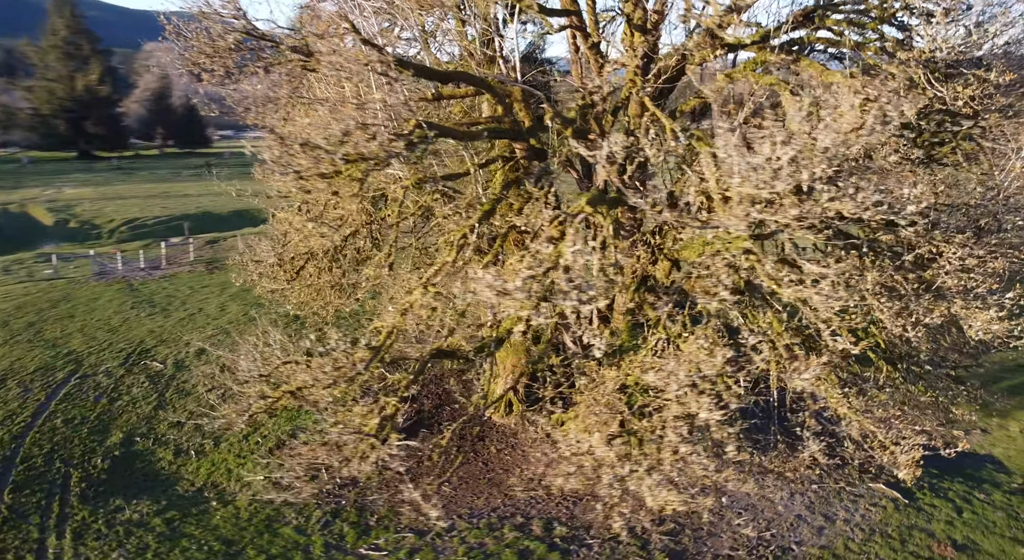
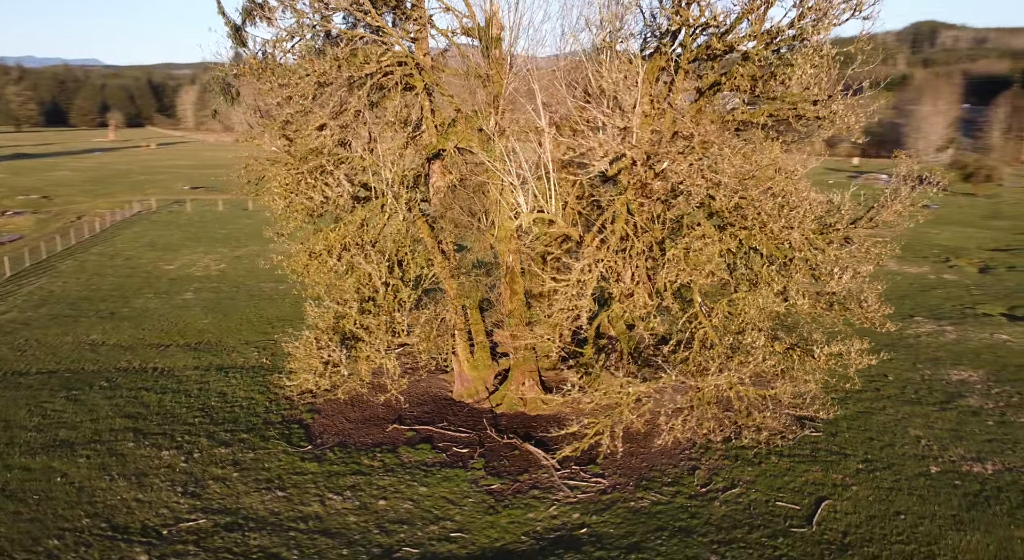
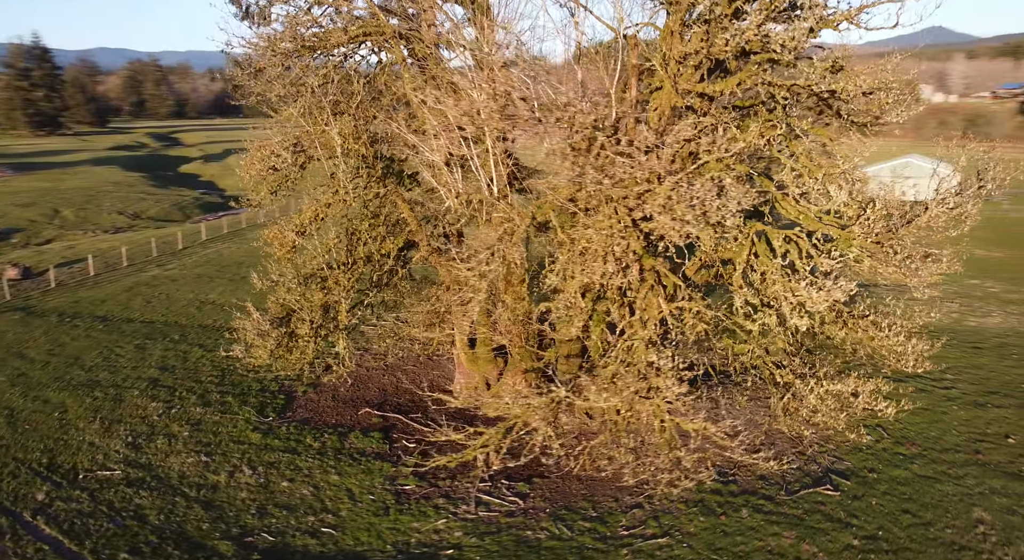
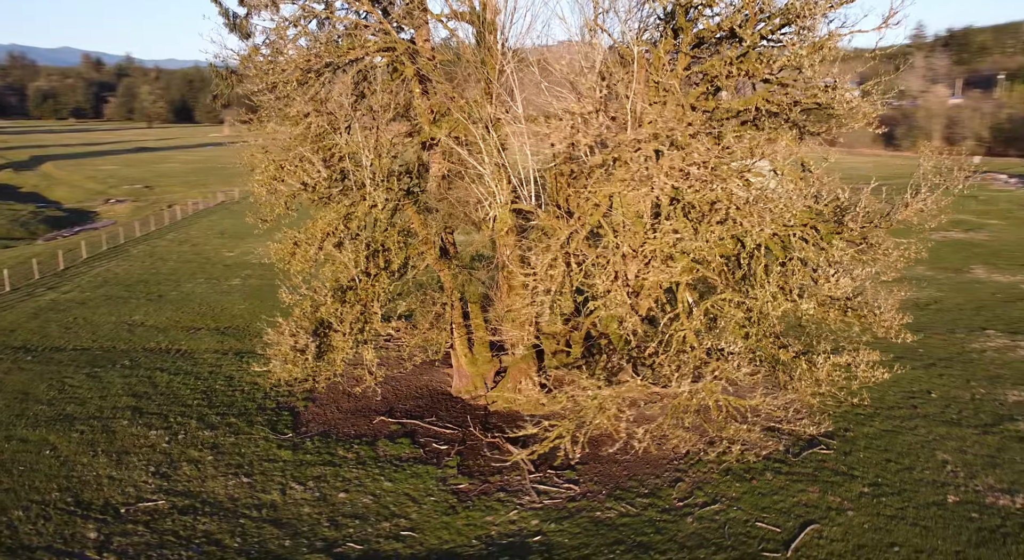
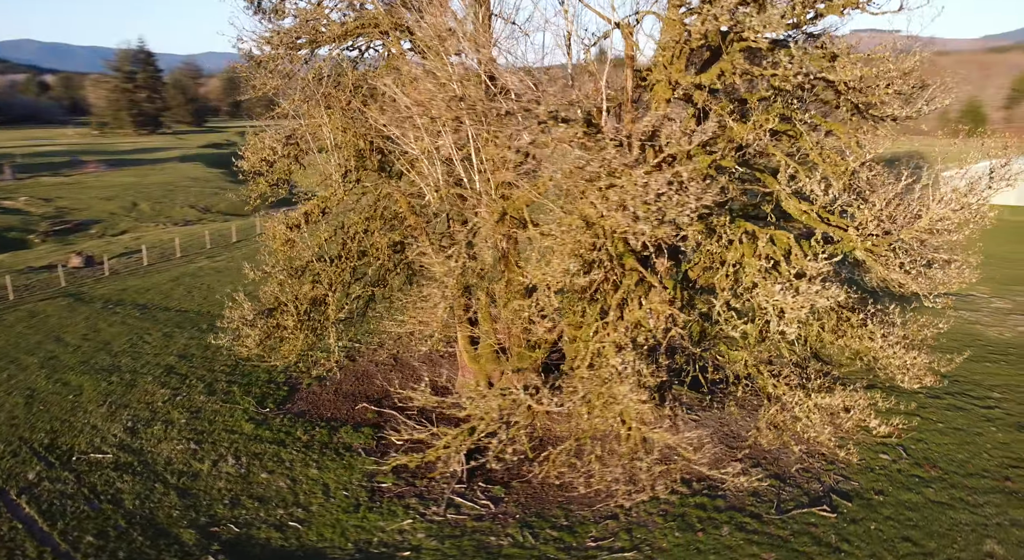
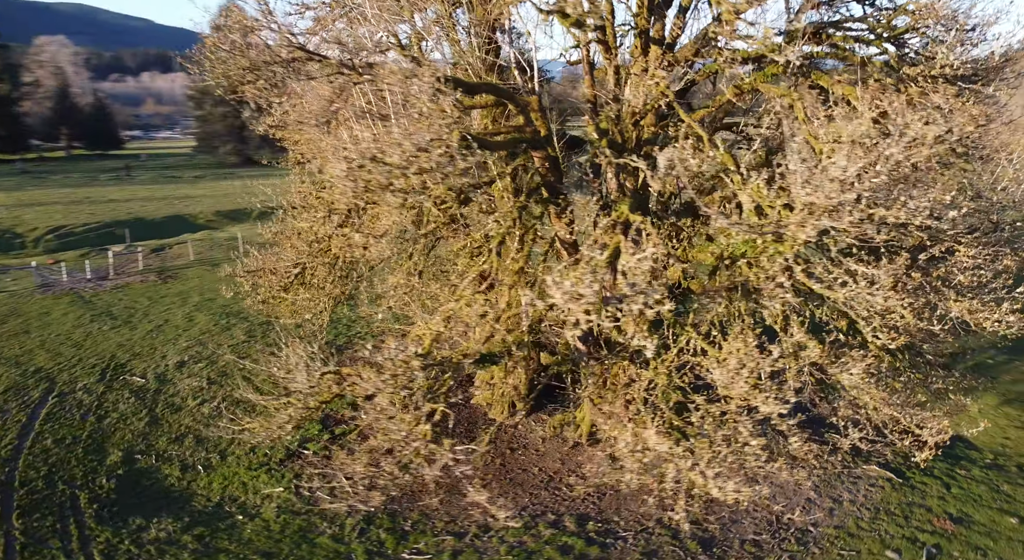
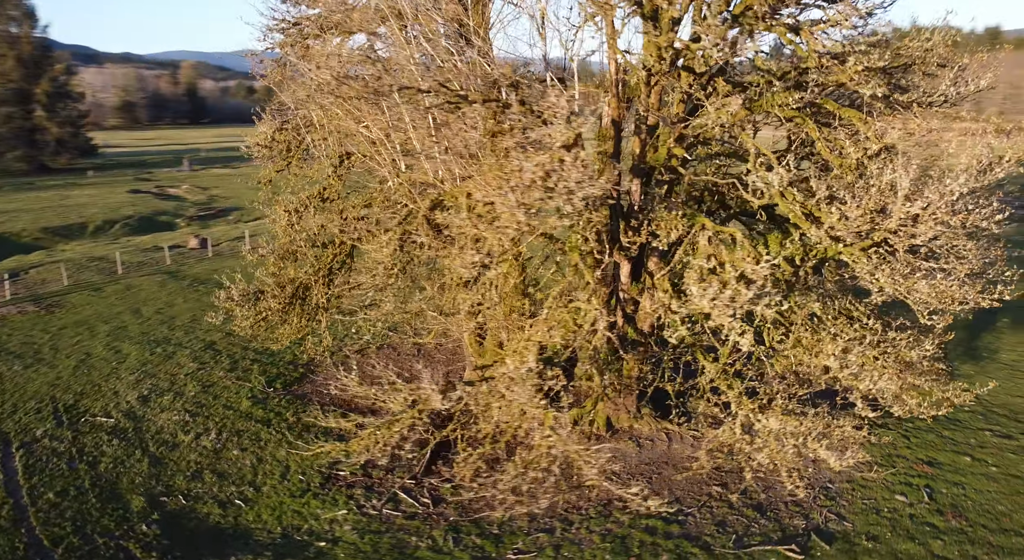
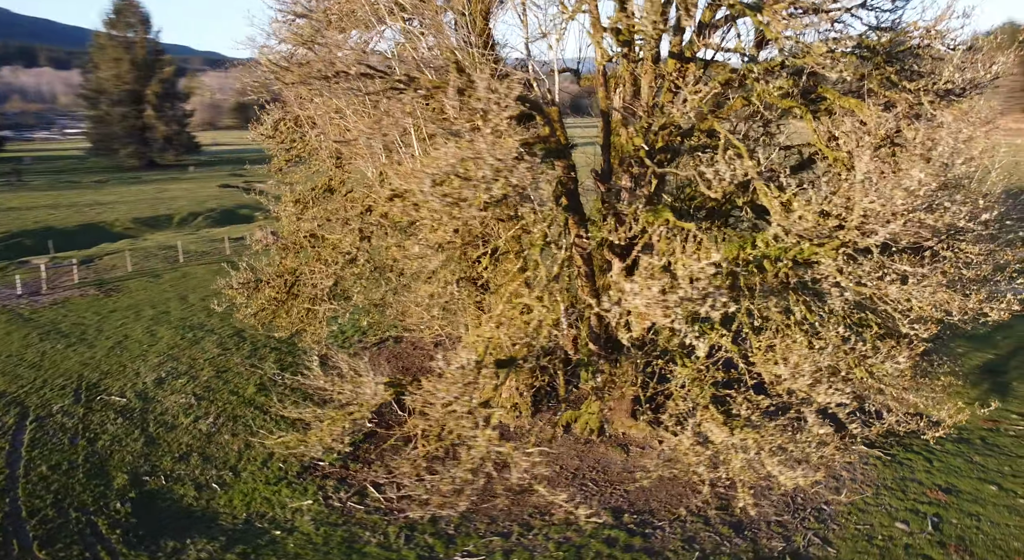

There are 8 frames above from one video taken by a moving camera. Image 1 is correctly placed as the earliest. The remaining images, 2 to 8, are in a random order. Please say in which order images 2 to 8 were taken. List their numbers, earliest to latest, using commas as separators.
6, 8, 7, 5, 3, 4, 2
